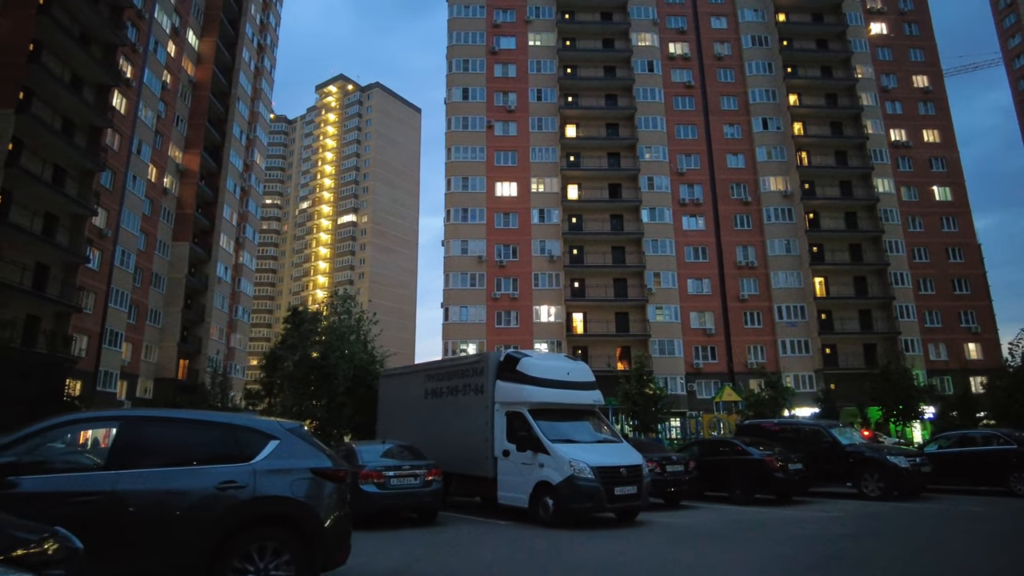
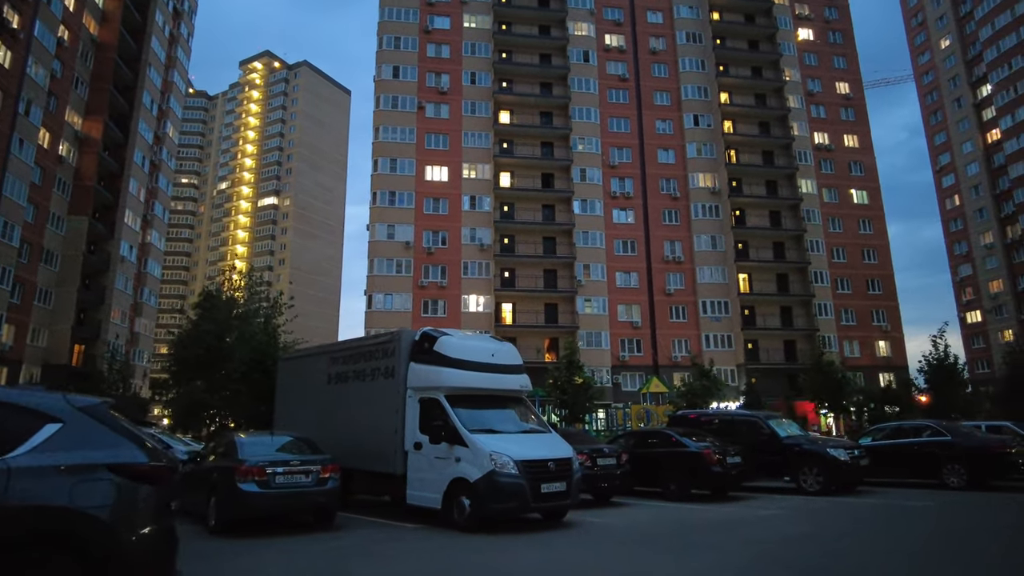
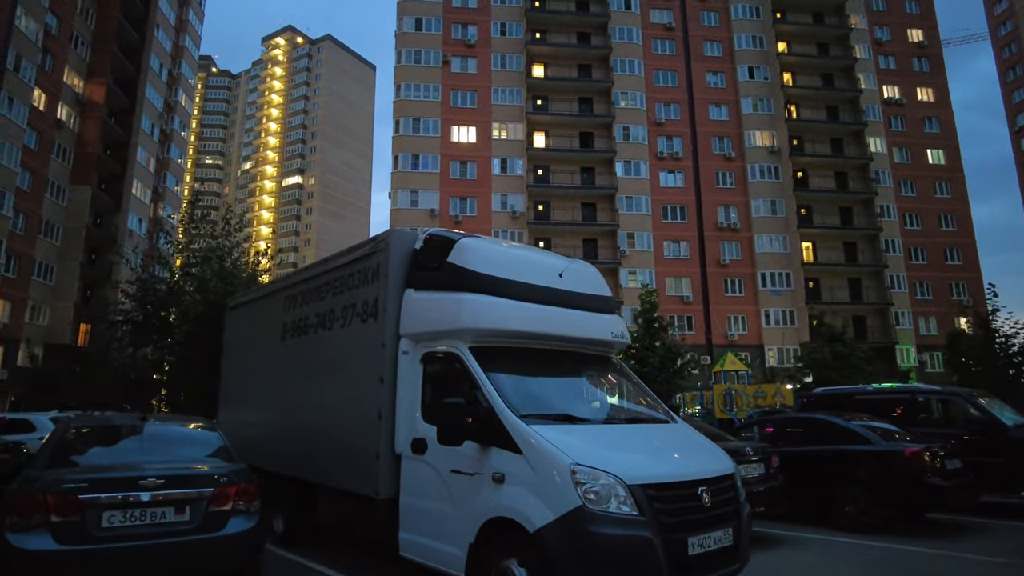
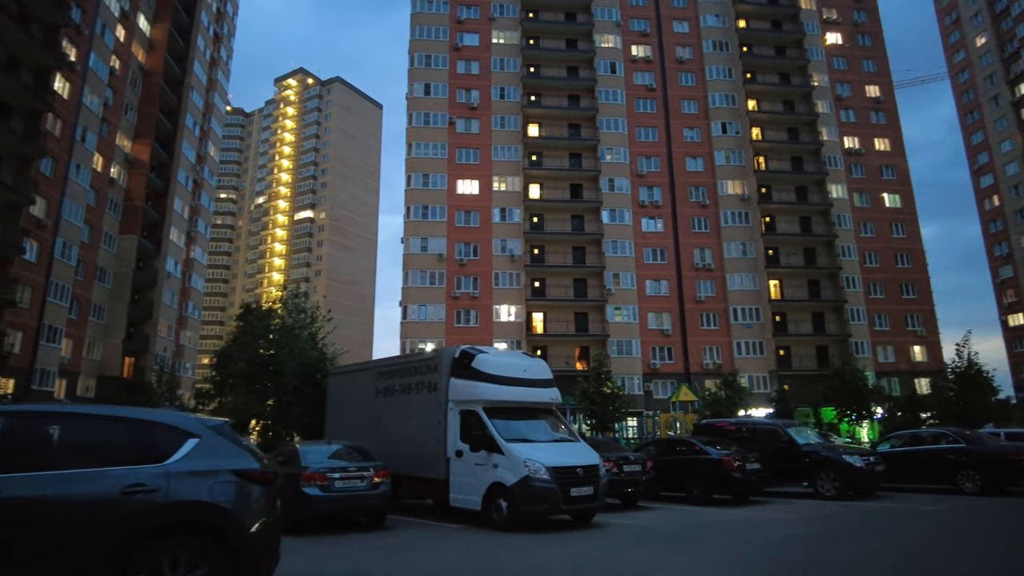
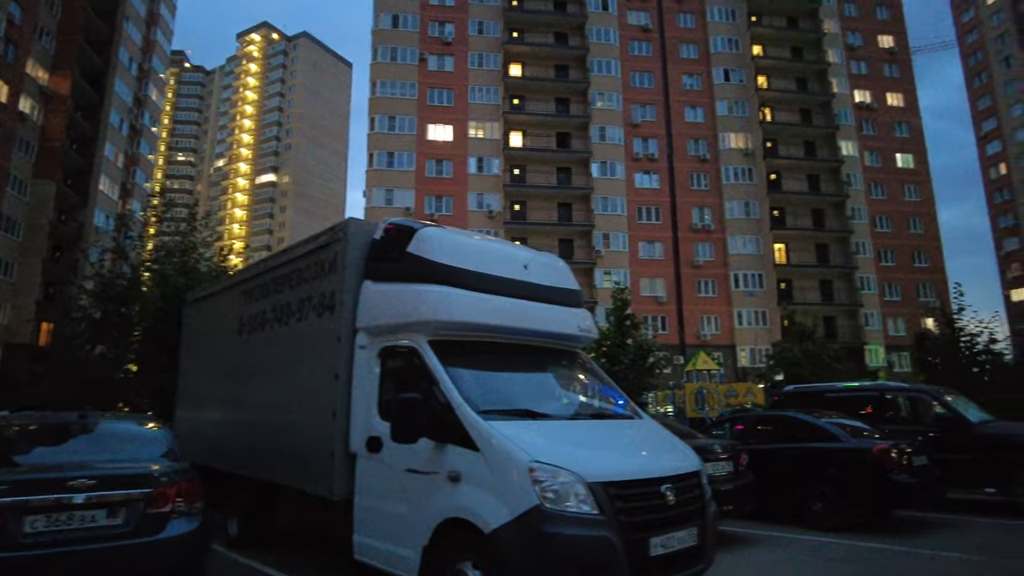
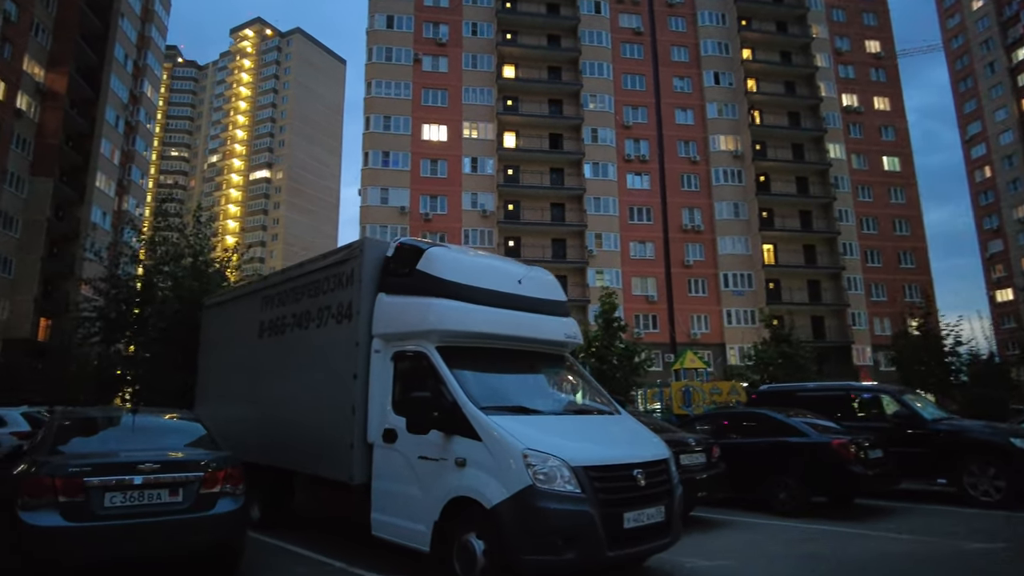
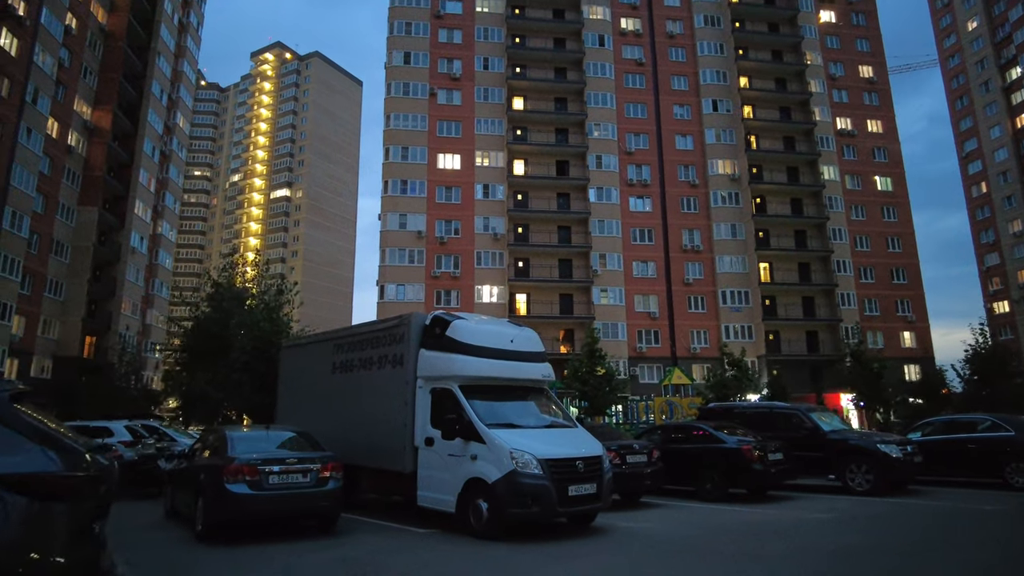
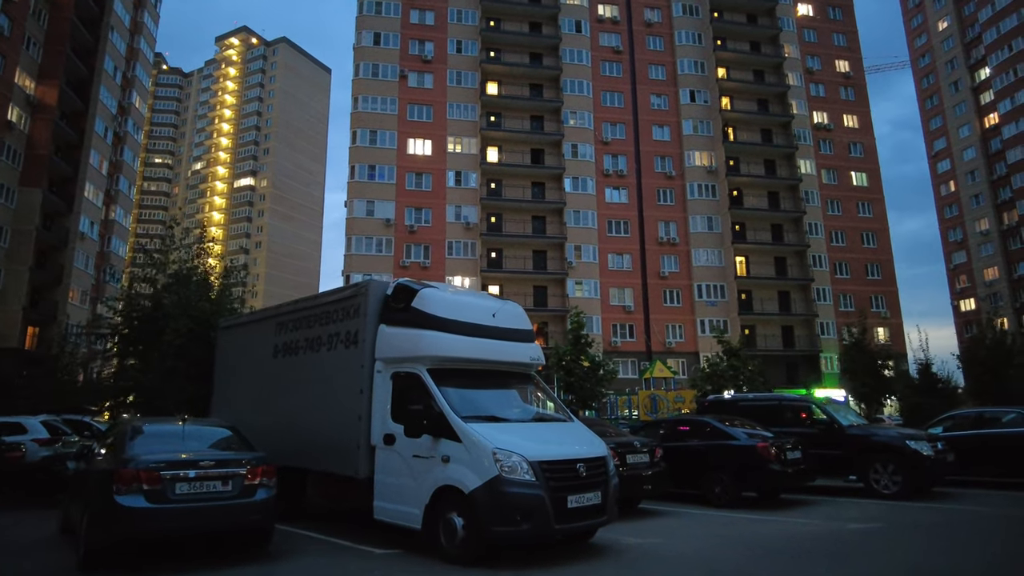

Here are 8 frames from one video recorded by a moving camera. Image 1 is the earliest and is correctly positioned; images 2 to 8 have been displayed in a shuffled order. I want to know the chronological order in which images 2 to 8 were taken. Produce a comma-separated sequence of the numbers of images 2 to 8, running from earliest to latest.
4, 2, 7, 8, 6, 3, 5
